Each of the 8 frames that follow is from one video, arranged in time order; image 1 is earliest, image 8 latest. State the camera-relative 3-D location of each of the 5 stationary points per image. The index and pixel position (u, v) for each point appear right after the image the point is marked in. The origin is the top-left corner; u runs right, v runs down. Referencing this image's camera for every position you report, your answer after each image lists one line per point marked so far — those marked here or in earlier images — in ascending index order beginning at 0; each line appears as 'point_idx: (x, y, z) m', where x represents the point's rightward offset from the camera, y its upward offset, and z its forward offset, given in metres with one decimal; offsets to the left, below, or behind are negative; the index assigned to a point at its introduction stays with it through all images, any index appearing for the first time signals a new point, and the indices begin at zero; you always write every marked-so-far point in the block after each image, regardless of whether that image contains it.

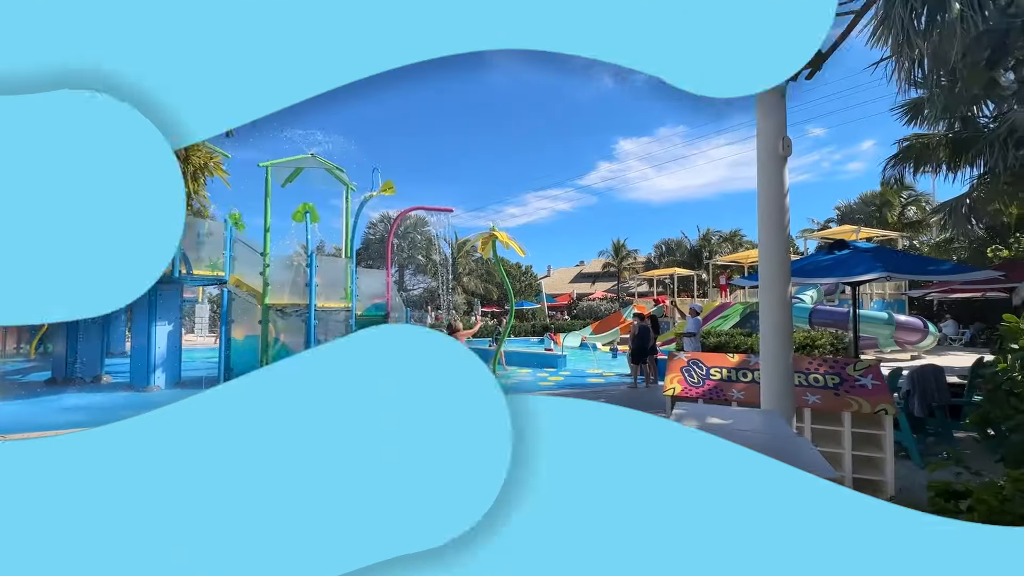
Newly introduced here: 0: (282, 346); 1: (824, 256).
0: (-6.3, -1.6, +12.8) m
1: (+4.5, +0.5, +6.7) m
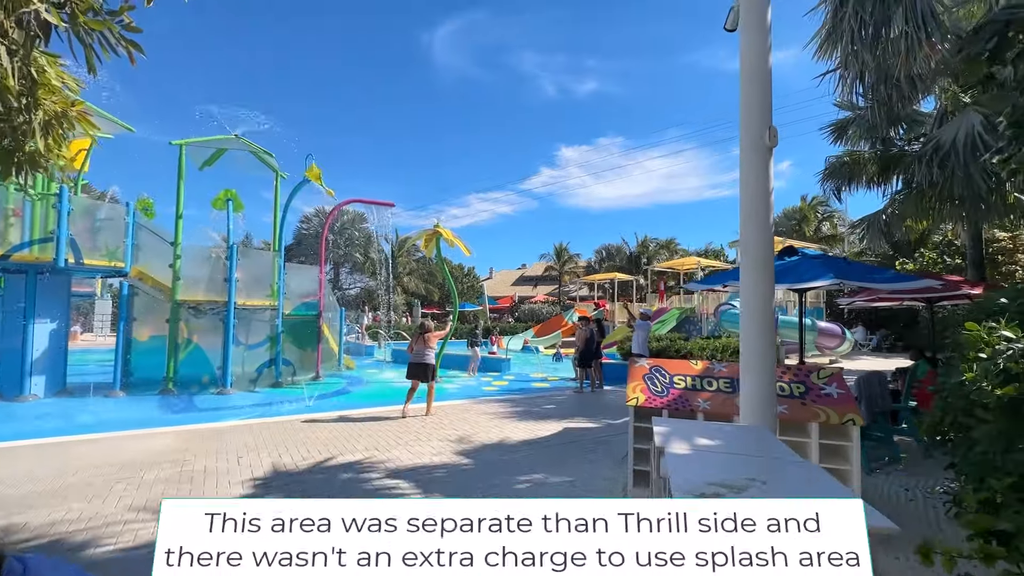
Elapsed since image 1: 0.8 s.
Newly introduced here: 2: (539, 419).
0: (-7.7, -1.5, +11.4) m
1: (+3.8, +0.4, +6.7) m
2: (+0.5, -2.4, +8.5) m
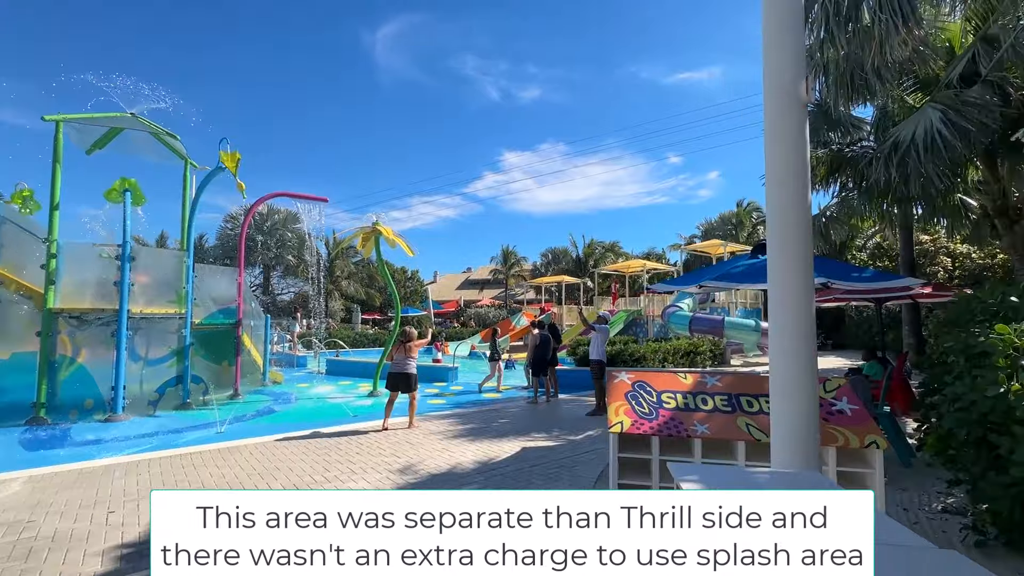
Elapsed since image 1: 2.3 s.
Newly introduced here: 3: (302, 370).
0: (-8.8, -1.6, +9.5) m
1: (+3.2, +0.4, +6.2) m
2: (-0.3, -2.4, +7.6) m
3: (-8.2, -3.2, +18.2) m
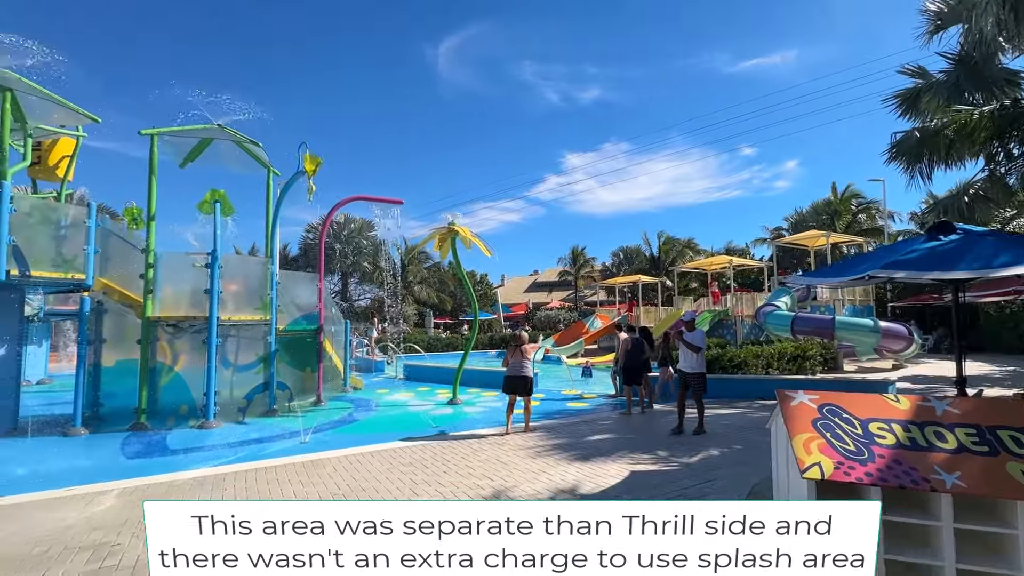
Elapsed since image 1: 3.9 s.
0: (-7.0, -1.8, +9.8) m
1: (+4.3, +0.5, +4.9) m
2: (+1.1, -2.4, +6.7) m
3: (-5.2, -3.4, +18.3) m
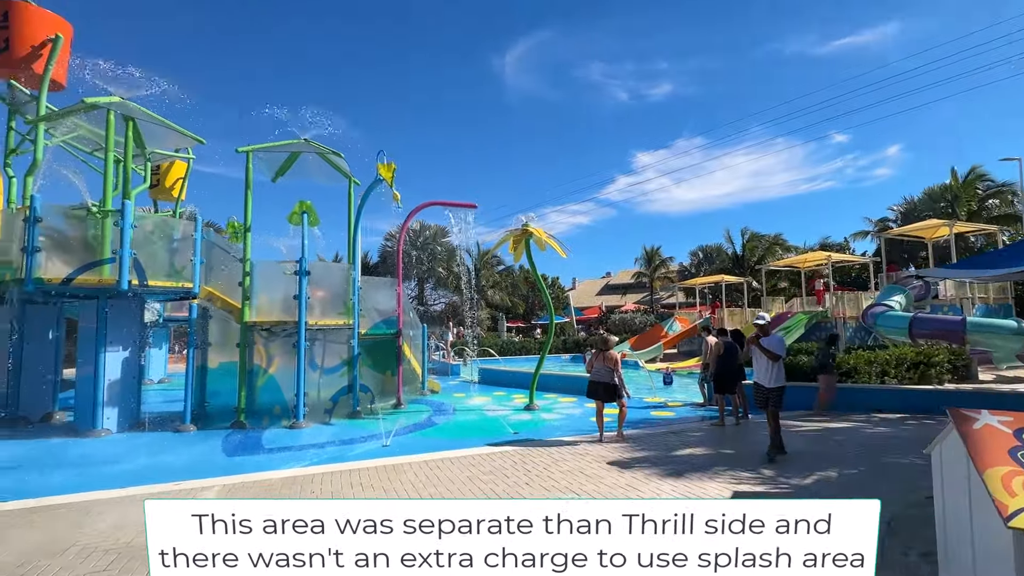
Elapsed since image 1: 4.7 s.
0: (-5.4, -2.0, +10.4) m
1: (+5.1, +0.5, +3.9) m
2: (+2.2, -2.4, +6.1) m
3: (-2.2, -3.6, +18.5) m
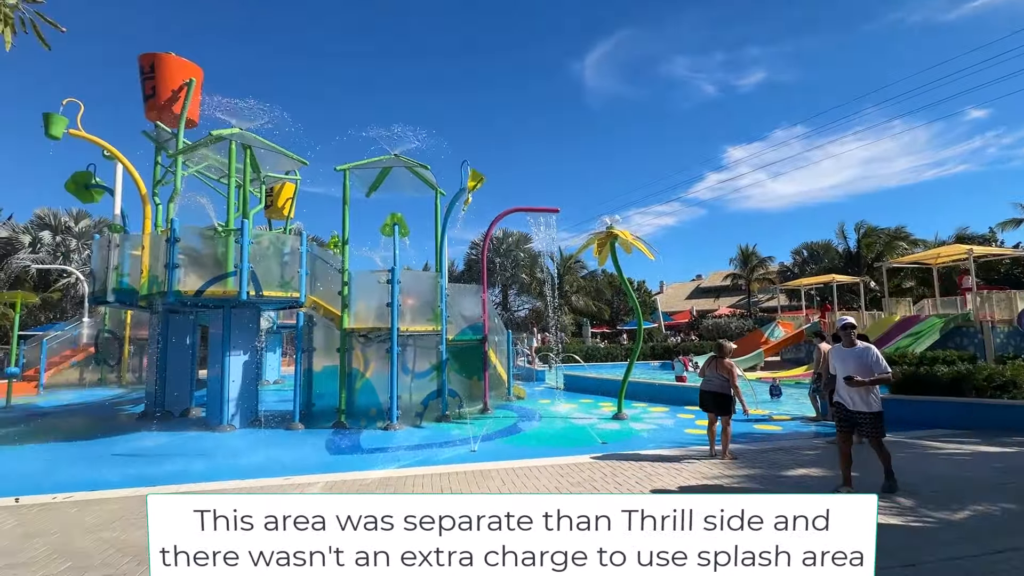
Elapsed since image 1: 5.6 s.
0: (-3.4, -2.2, +11.0) m
1: (+5.7, +0.6, +2.8) m
2: (+3.3, -2.4, +5.5) m
3: (+1.1, -3.8, +18.4) m
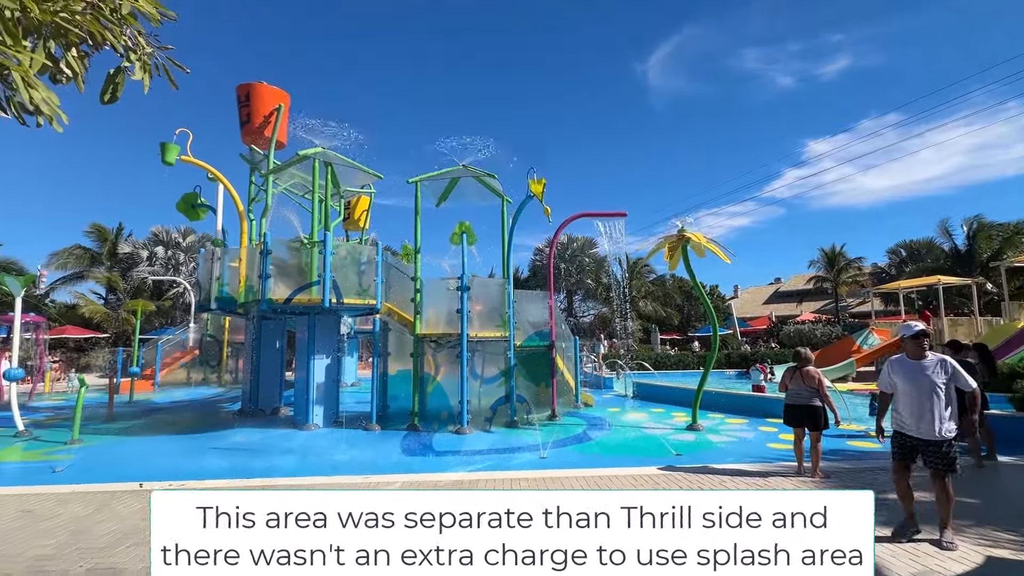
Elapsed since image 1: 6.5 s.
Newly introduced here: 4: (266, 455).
0: (-1.8, -2.3, +11.3) m
1: (+6.1, +0.6, +2.0) m
2: (+4.1, -2.4, +4.9) m
3: (+3.7, -4.0, +18.1) m
4: (-4.7, -3.2, +8.9) m
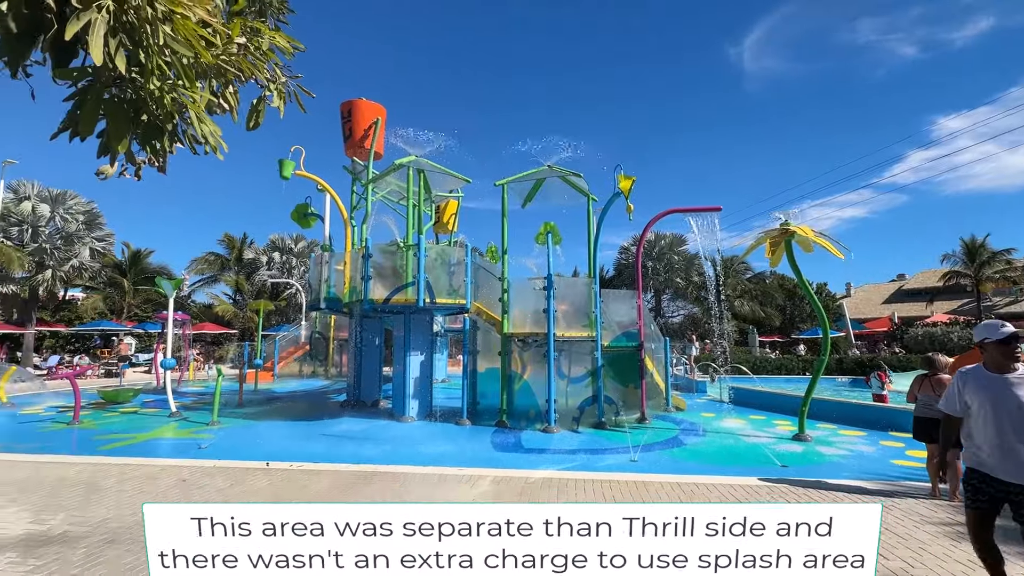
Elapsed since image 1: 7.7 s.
0: (+0.3, -2.3, +11.5) m
1: (+6.4, +0.7, +0.9) m
2: (+5.0, -2.4, +4.2) m
3: (+6.9, -4.0, +17.1) m
4: (-2.9, -3.2, +9.6) m
